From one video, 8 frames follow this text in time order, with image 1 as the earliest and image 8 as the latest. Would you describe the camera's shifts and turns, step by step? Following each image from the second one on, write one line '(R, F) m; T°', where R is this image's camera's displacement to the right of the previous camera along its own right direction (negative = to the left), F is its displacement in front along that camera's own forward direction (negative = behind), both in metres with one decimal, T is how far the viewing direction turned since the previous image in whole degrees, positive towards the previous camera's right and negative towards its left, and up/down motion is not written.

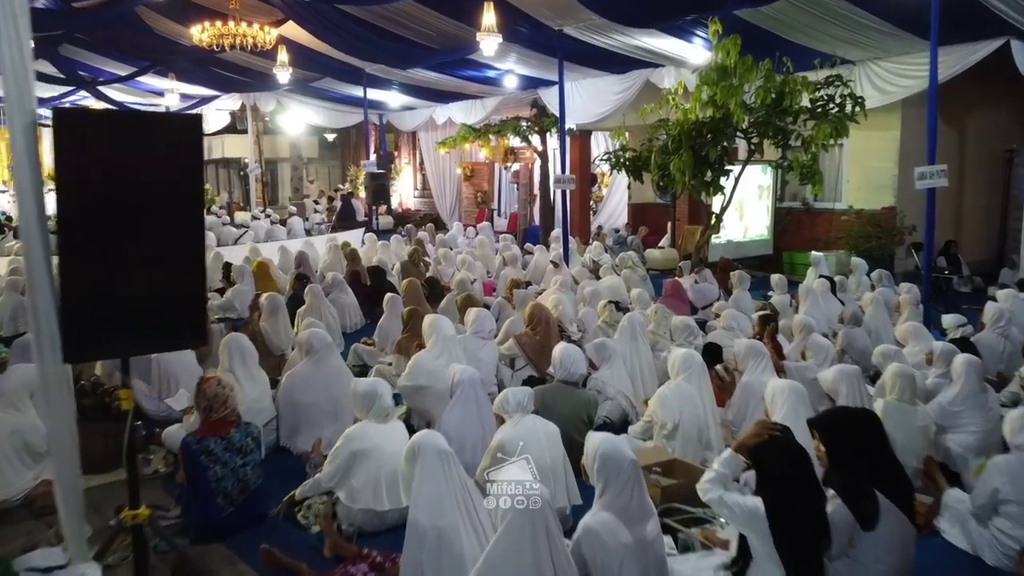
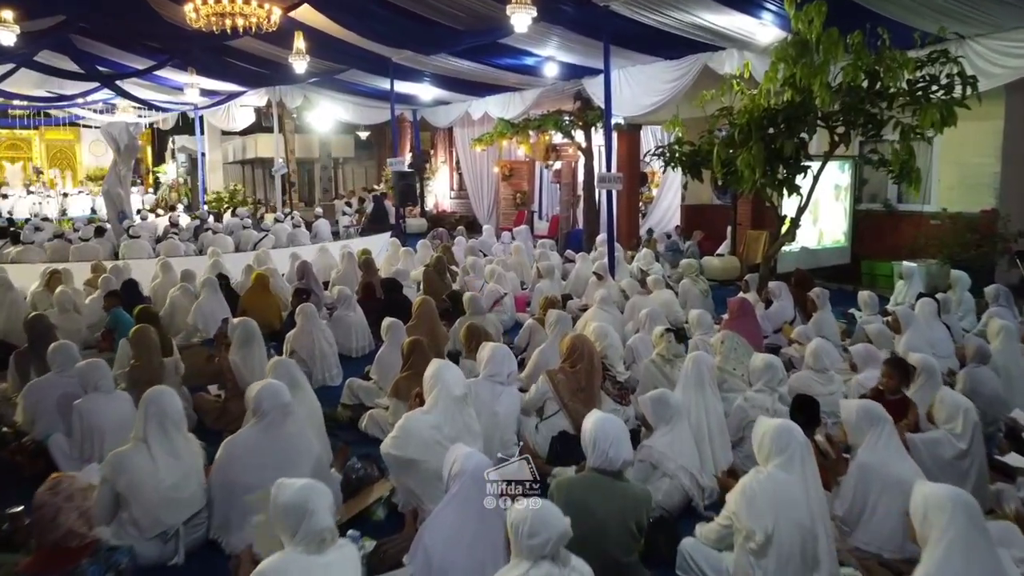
(+0.1, +1.0) m; -3°
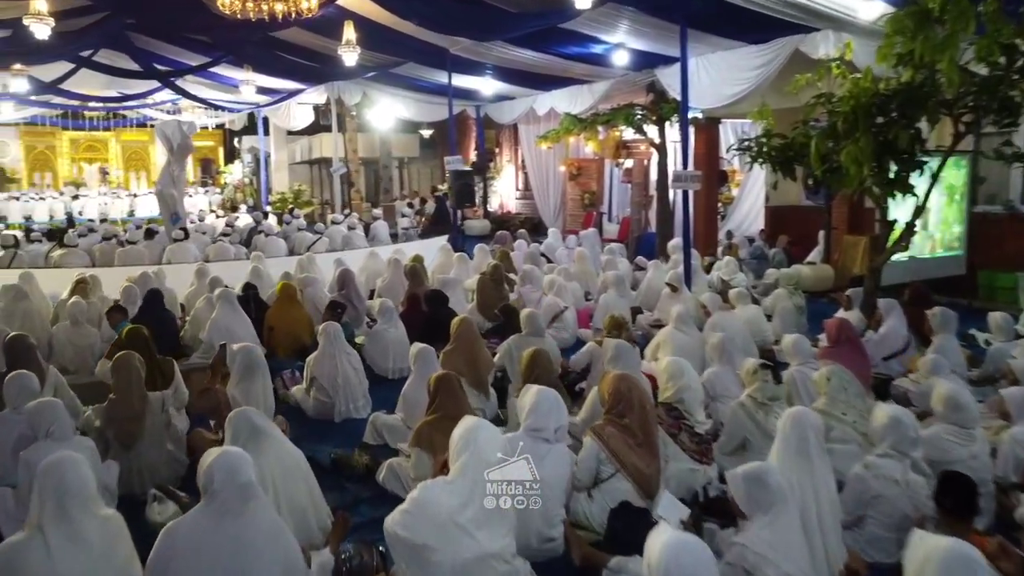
(+0.1, +0.7) m; -5°
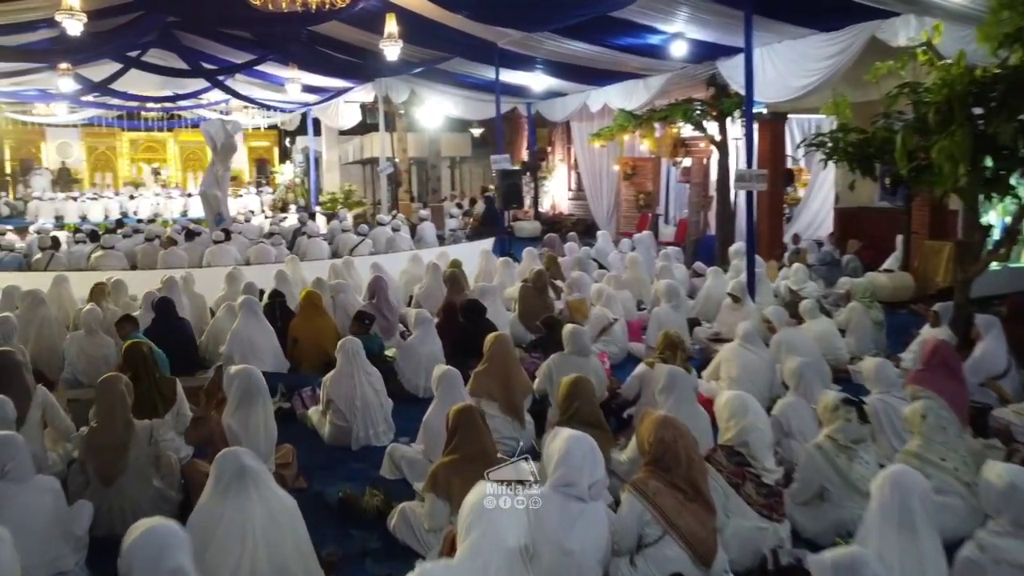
(+0.1, +0.4) m; -4°
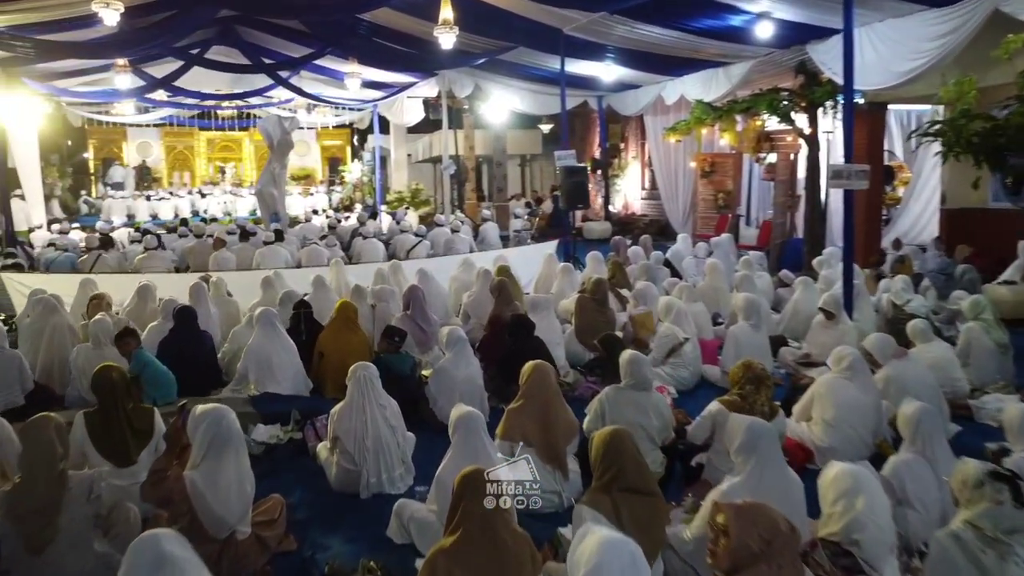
(+0.1, +0.6) m; -5°
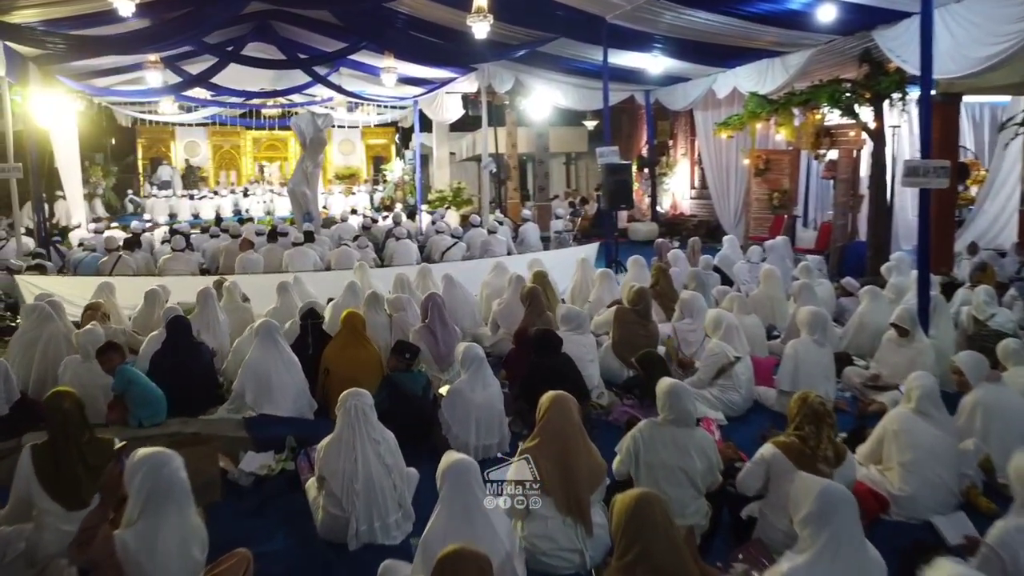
(+0.1, +0.5) m; -3°
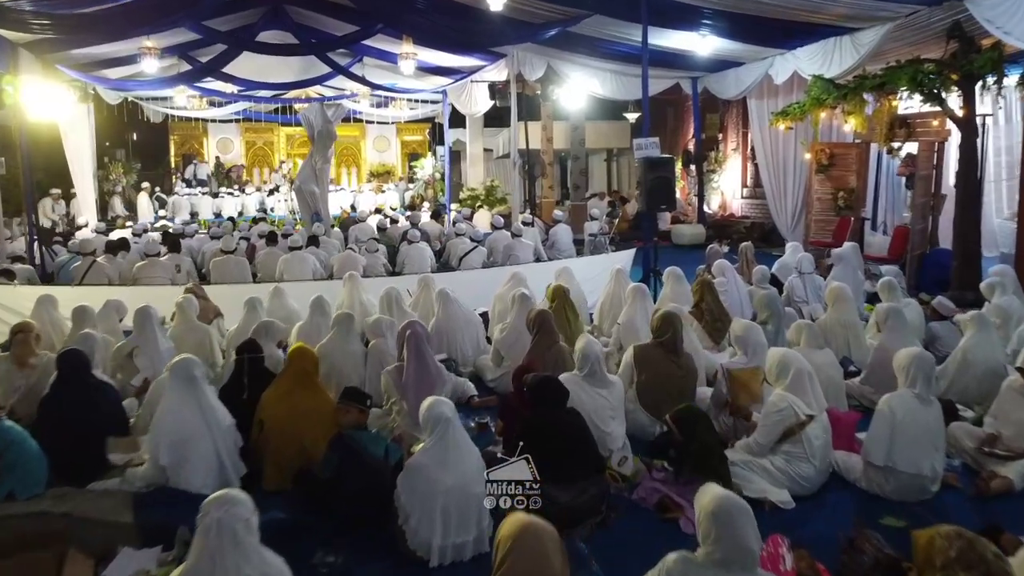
(+0.2, +0.9) m; -3°
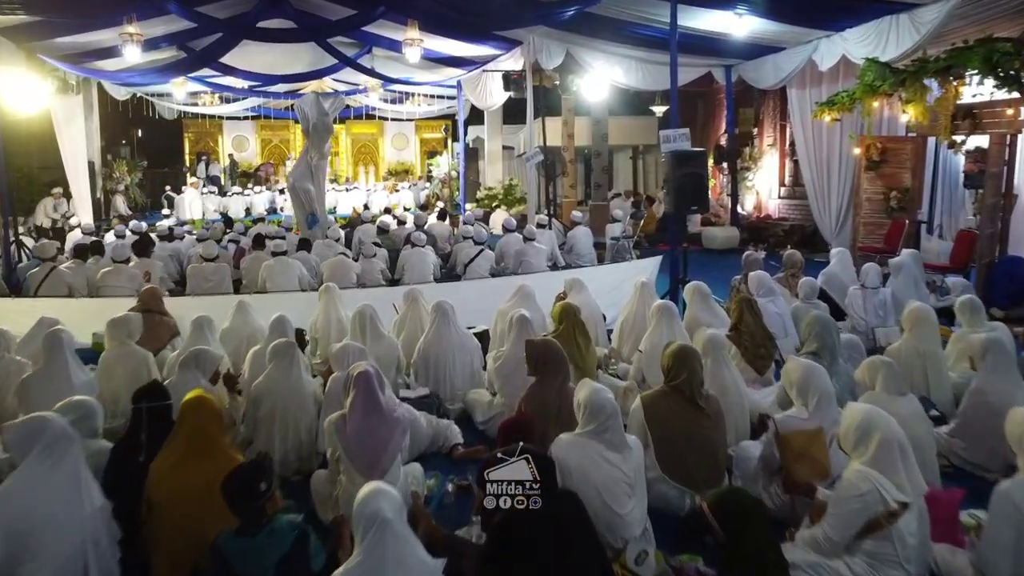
(+0.1, +0.8) m; -2°
